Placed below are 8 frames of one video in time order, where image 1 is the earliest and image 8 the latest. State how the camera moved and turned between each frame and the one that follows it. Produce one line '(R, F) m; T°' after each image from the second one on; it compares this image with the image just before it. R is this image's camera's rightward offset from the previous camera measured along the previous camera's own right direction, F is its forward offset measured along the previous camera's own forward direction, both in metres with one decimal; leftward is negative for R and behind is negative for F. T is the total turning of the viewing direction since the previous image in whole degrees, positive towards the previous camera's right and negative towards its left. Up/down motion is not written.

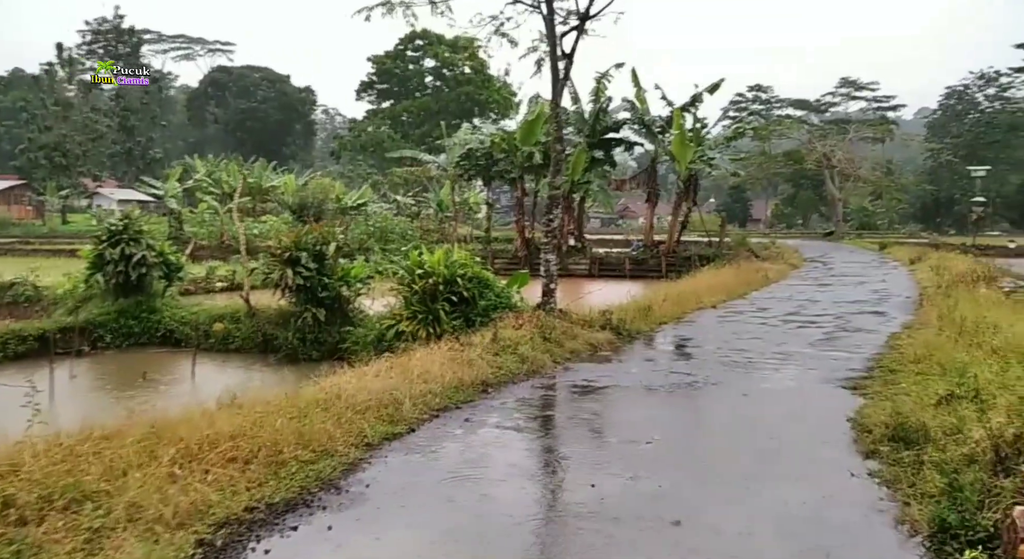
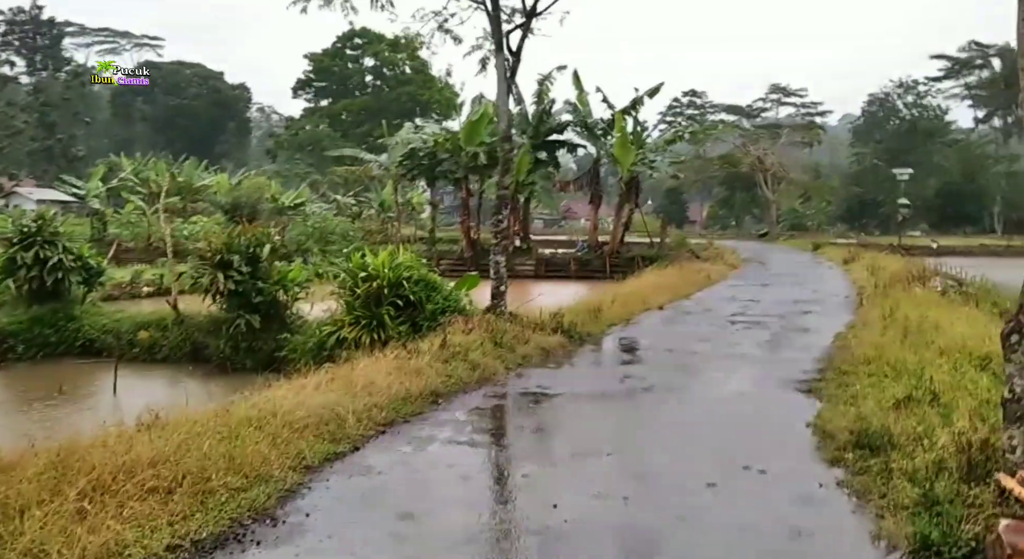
(-0.1, +0.4) m; +4°
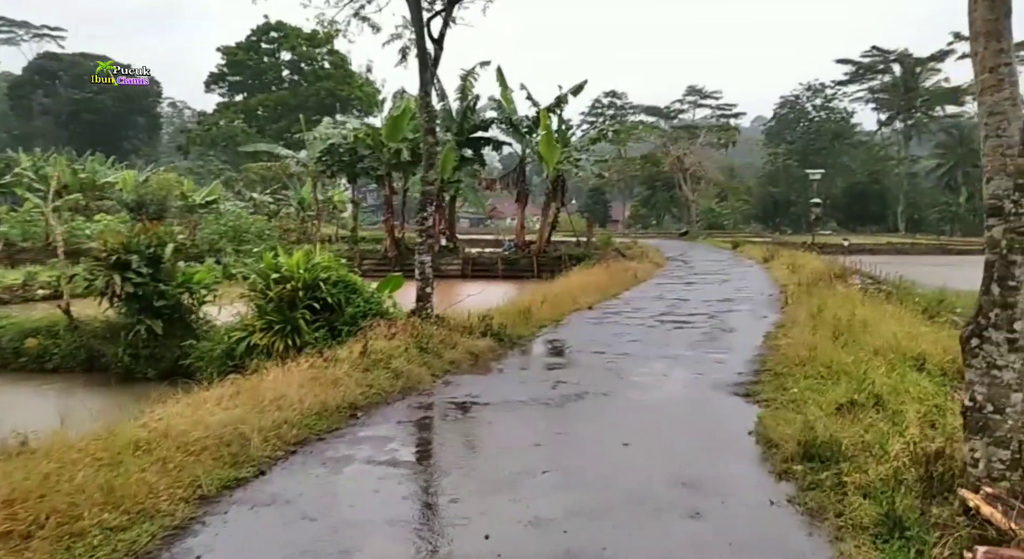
(0.0, +0.5) m; +5°
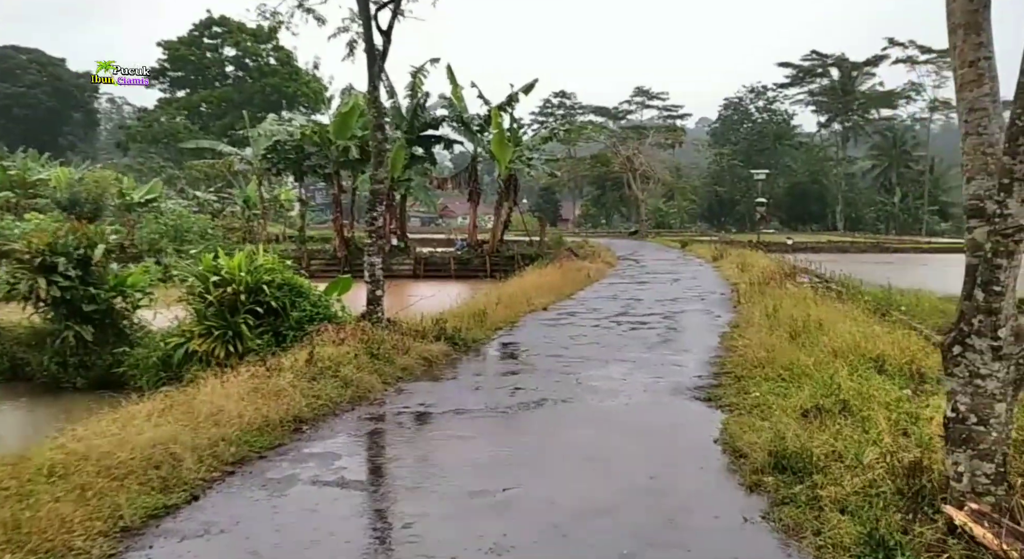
(0.0, +0.3) m; +3°
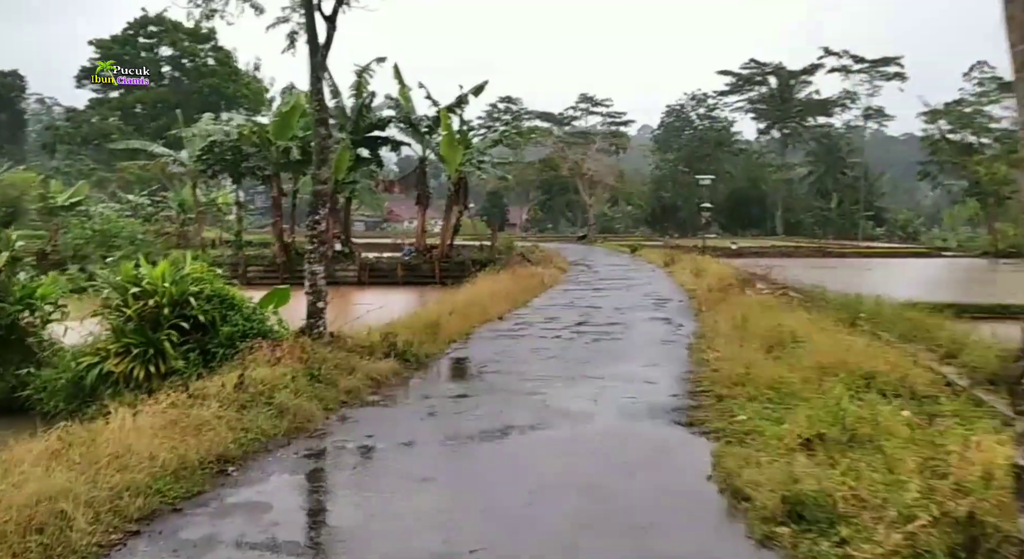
(-0.1, +0.9) m; +3°
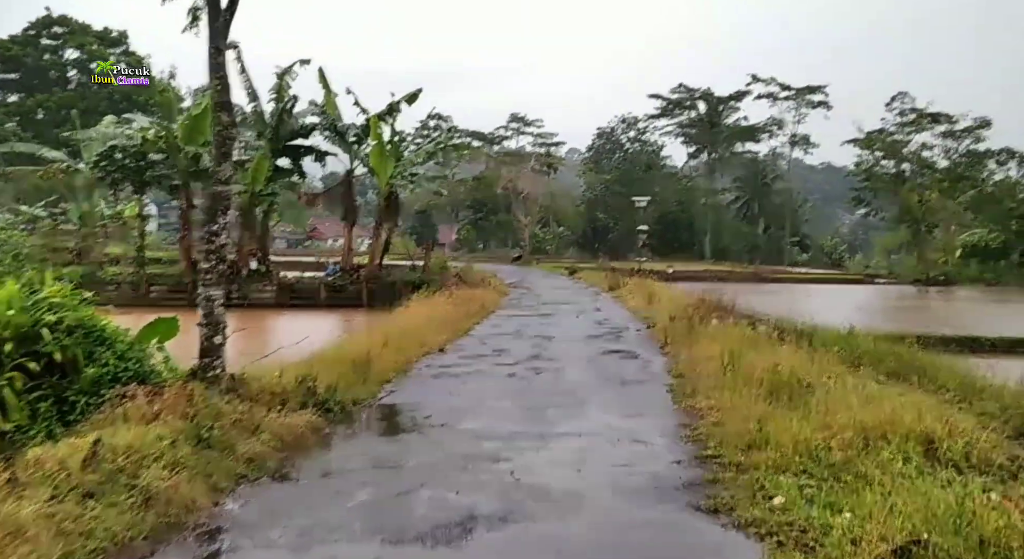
(-0.2, +1.8) m; +5°
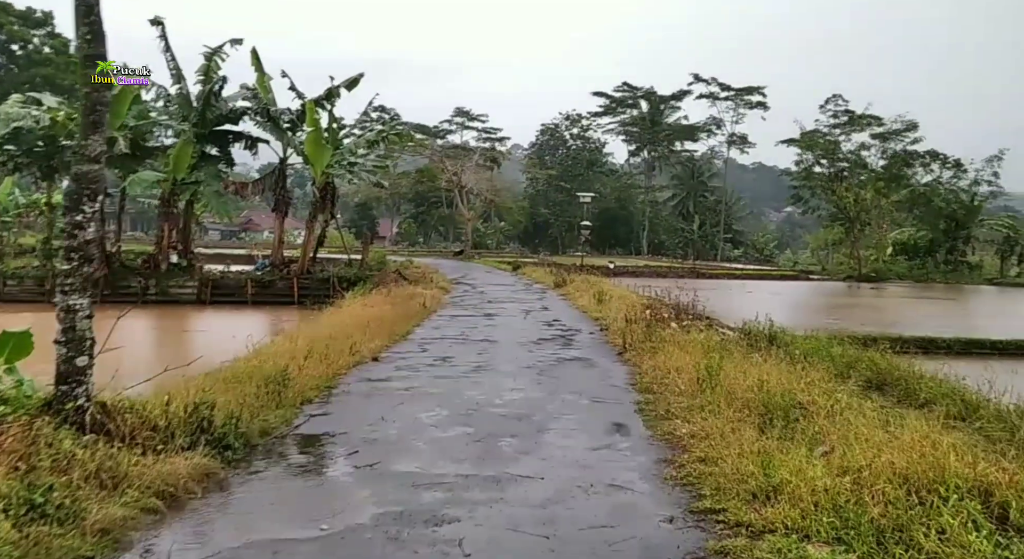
(0.0, +1.4) m; +4°
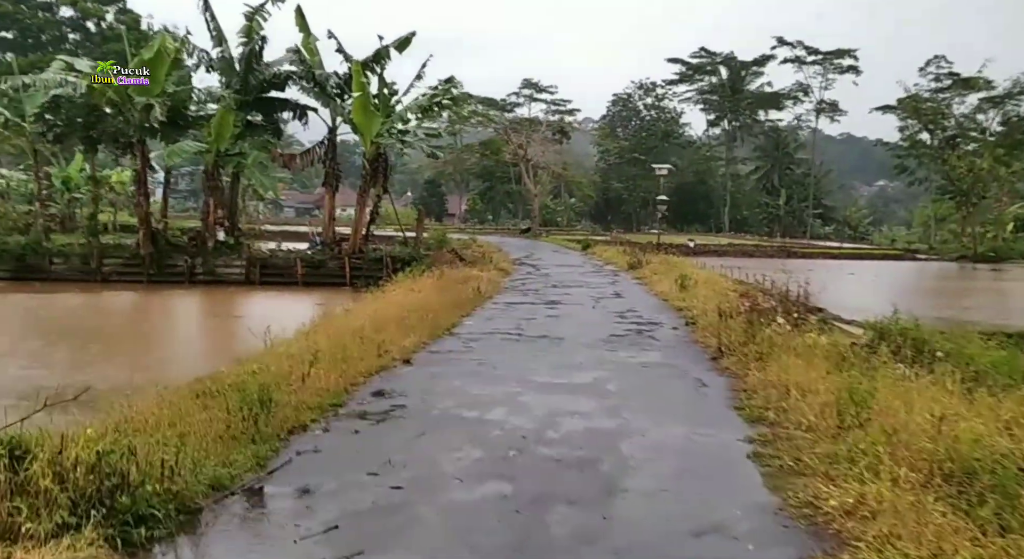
(+0.1, +2.3) m; -5°
